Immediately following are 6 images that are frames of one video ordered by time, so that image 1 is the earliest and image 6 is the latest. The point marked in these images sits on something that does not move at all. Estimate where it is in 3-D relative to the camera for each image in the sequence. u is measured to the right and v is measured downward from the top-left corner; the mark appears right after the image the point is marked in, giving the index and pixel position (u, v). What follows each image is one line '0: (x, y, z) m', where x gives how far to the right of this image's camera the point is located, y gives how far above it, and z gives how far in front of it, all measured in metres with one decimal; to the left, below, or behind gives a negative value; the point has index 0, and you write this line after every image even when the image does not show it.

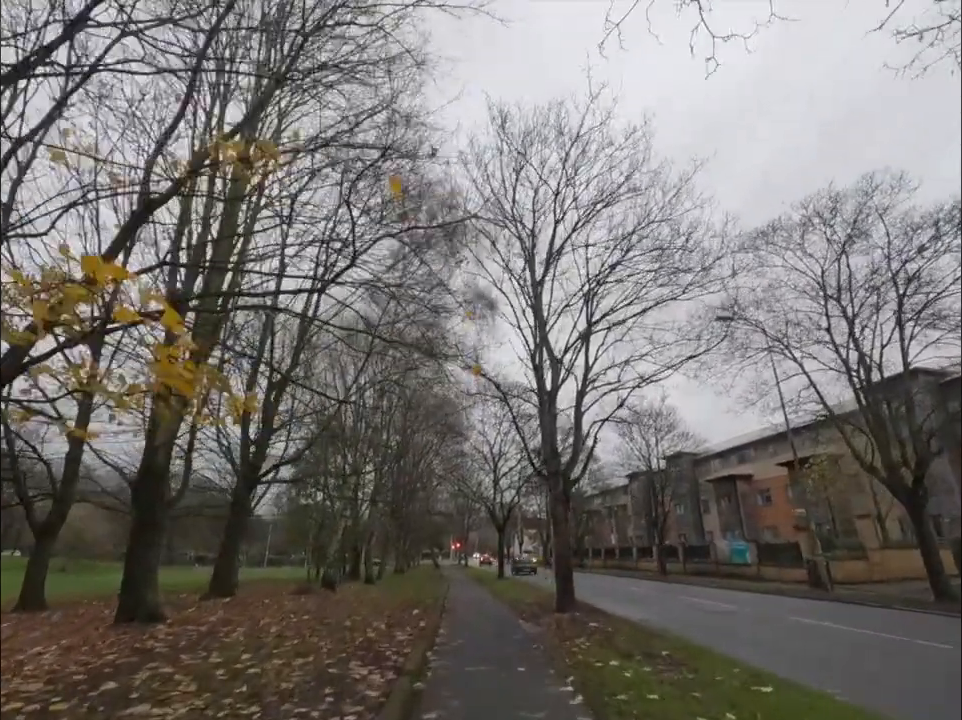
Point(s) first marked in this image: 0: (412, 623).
0: (-1.3, -5.0, +9.5) m
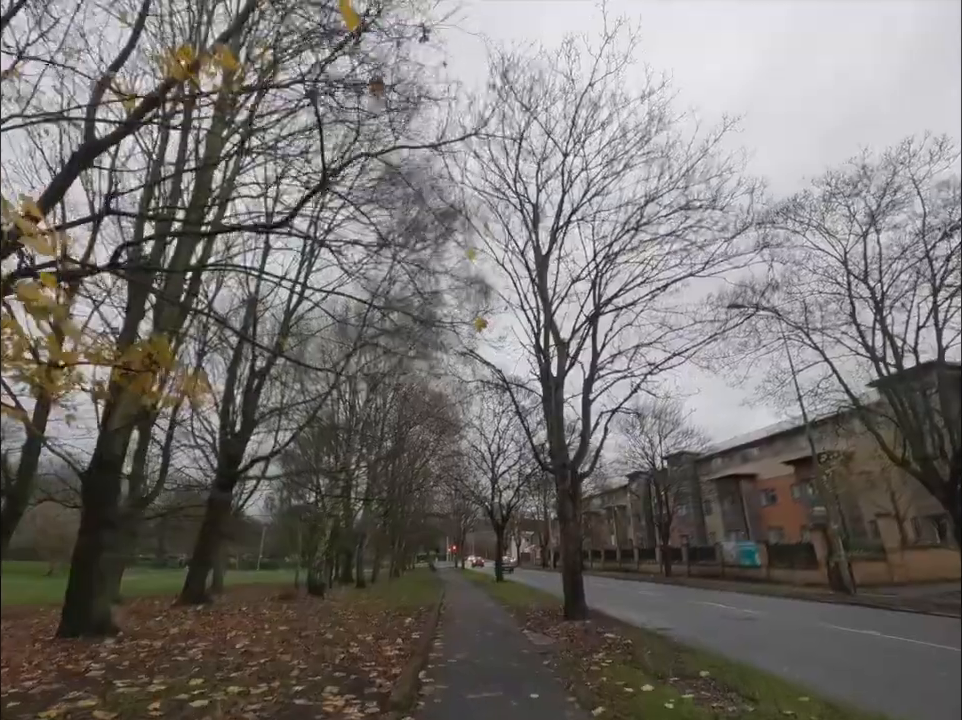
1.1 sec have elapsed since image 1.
0: (-1.3, -4.6, +8.3) m
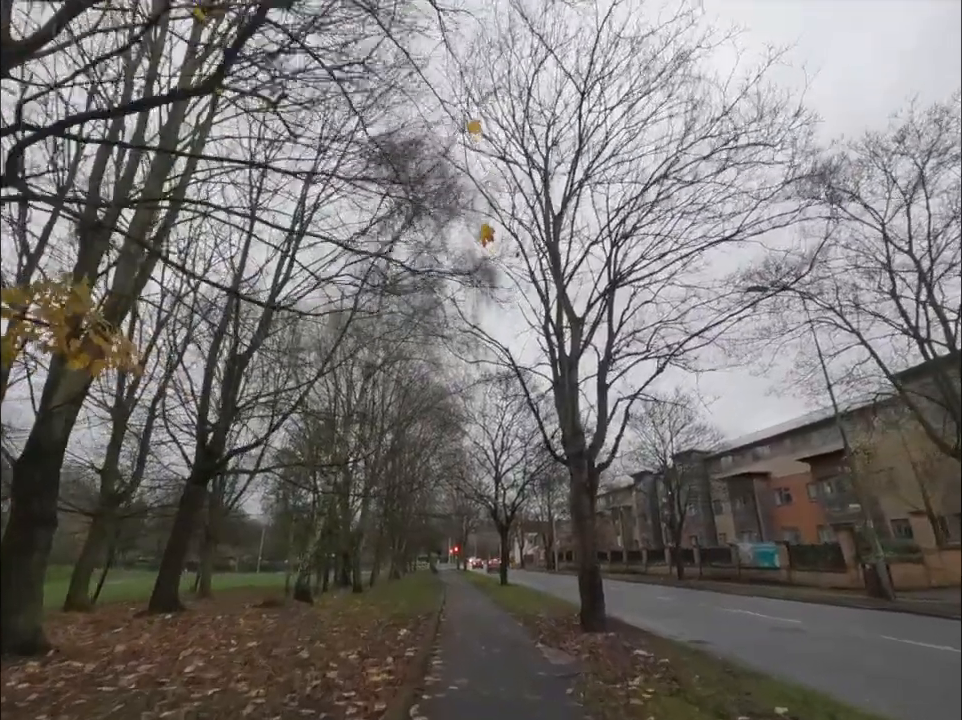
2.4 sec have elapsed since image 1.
0: (-1.2, -4.1, +7.0) m
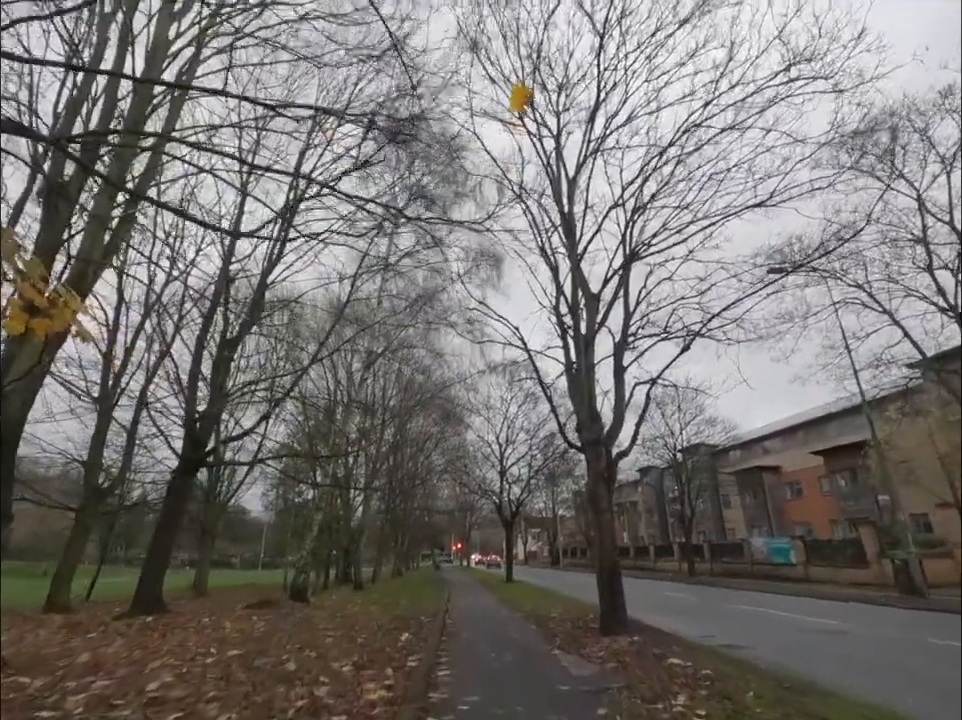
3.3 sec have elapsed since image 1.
0: (-1.1, -3.8, +6.2) m
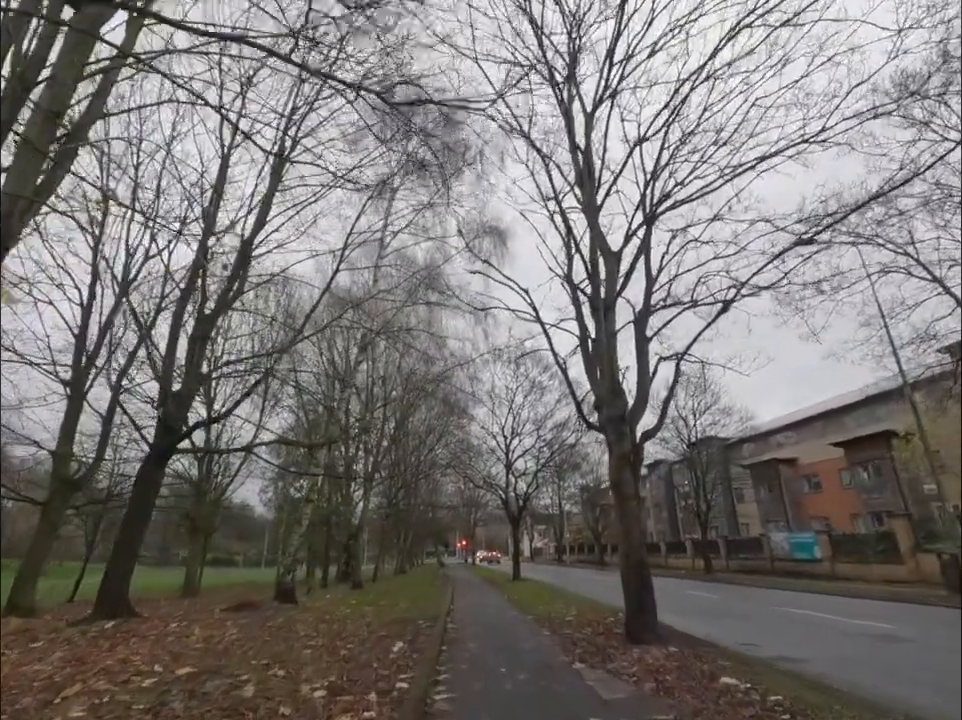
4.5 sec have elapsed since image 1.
0: (-1.0, -3.2, +5.0) m
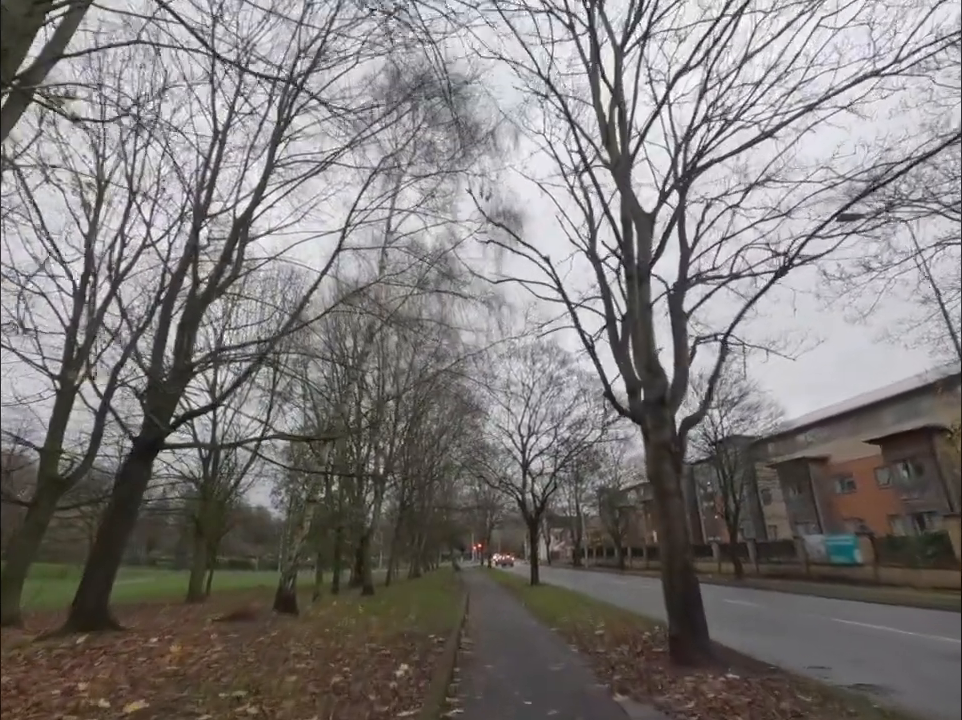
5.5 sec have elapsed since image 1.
0: (-0.8, -2.9, +4.0) m
